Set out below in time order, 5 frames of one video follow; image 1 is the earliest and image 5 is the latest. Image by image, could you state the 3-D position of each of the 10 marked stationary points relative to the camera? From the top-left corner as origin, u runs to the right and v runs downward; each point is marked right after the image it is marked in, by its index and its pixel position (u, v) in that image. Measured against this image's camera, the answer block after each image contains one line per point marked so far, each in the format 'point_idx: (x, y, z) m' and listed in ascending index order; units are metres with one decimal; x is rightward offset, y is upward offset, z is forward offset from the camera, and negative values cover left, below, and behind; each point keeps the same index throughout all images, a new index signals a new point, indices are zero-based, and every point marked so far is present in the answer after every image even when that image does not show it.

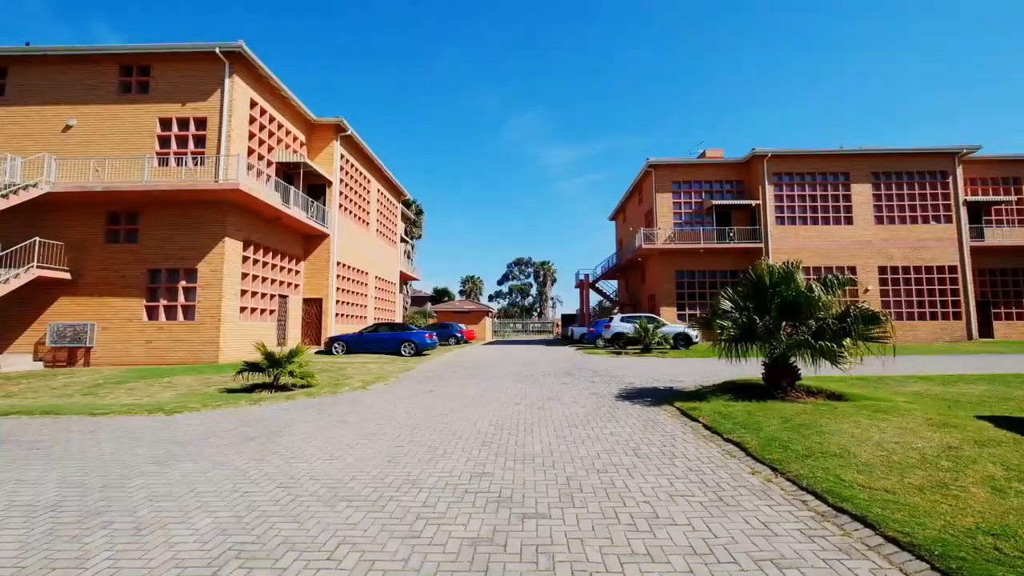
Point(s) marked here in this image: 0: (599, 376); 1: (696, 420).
0: (+2.6, -2.6, +13.6) m
1: (+3.0, -2.2, +7.6) m
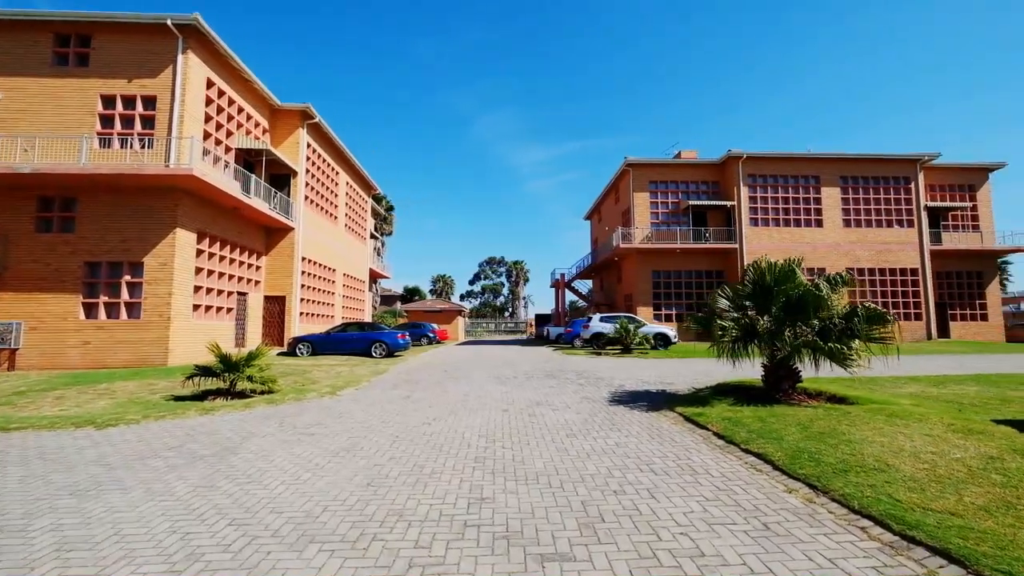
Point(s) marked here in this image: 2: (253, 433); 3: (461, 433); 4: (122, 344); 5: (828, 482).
0: (+2.1, -2.5, +12.9) m
1: (+2.9, -2.1, +7.0) m
2: (-4.0, -2.2, +7.1) m
3: (-0.8, -2.2, +7.1) m
4: (-12.9, -1.9, +15.4) m
5: (+3.2, -1.9, +4.6) m
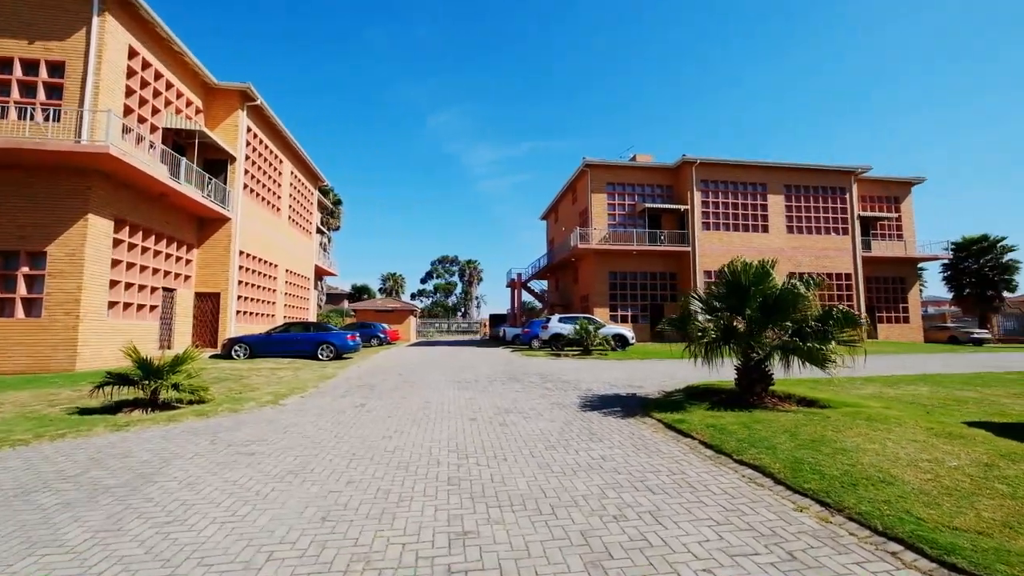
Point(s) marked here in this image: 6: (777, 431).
0: (+1.1, -2.5, +12.4) m
1: (+2.5, -2.1, +6.6) m
2: (-4.3, -2.2, +6.0) m
3: (-1.2, -2.2, +6.3) m
4: (-14.1, -1.7, +13.2) m
5: (+3.0, -1.9, +4.3) m
6: (+3.6, -1.9, +6.3) m
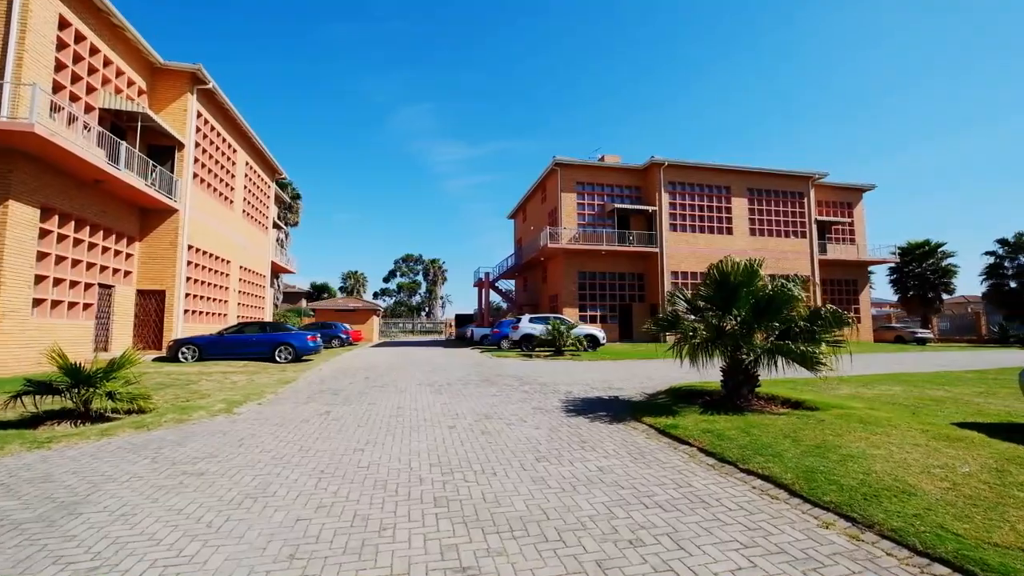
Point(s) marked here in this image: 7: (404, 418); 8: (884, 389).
0: (+0.4, -2.5, +12.0) m
1: (+2.4, -2.1, +6.2) m
2: (-4.4, -2.1, +5.1) m
3: (-1.3, -2.1, +5.7) m
4: (-14.8, -1.5, +11.5) m
5: (+3.0, -1.9, +4.0) m
6: (+3.4, -1.9, +6.0) m
7: (-1.9, -2.3, +8.1) m
8: (+8.2, -2.2, +10.2) m
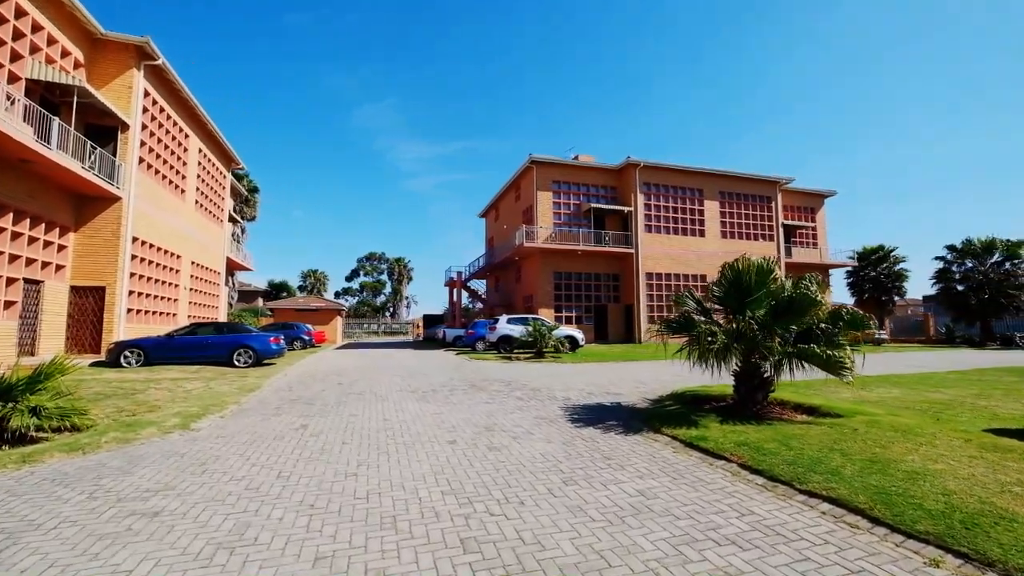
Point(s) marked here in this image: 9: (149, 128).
0: (+0.2, -2.4, +11.2) m
1: (+2.6, -2.1, +5.6) m
2: (-4.1, -2.0, +4.0) m
3: (-1.0, -2.1, +4.8) m
4: (-14.9, -1.4, +9.5) m
5: (+3.4, -1.9, +3.4) m
6: (+3.7, -1.9, +5.5) m
7: (-1.8, -2.2, +7.1) m
8: (+8.0, -2.2, +10.0) m
9: (-15.3, +6.7, +19.5) m
